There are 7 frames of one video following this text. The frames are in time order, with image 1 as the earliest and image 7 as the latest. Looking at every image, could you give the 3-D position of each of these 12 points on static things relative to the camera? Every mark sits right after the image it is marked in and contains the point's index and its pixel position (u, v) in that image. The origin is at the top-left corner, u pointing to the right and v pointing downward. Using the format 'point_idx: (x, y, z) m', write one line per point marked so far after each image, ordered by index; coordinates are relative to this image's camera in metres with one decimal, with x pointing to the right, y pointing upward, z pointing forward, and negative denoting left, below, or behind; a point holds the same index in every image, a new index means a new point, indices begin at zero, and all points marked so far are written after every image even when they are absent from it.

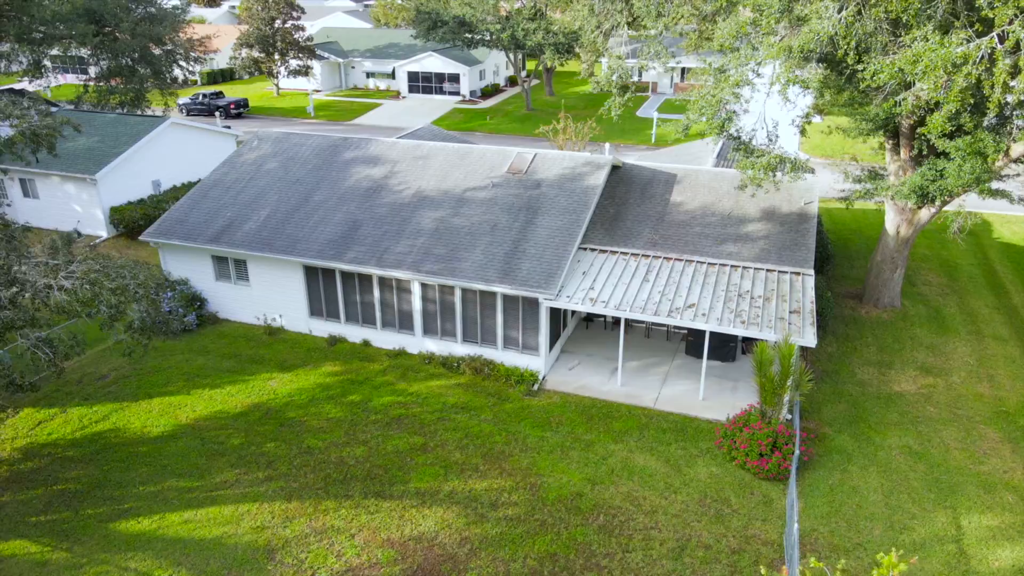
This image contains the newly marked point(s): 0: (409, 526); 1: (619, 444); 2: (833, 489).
0: (-1.7, -4.0, +12.3) m
1: (+2.1, -3.1, +14.6) m
2: (+5.8, -3.6, +13.3) m
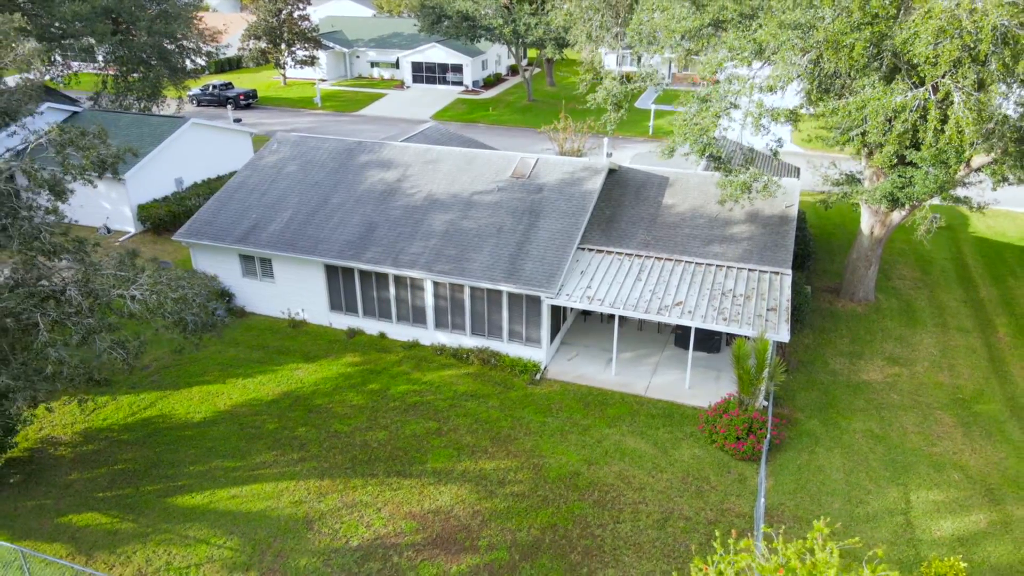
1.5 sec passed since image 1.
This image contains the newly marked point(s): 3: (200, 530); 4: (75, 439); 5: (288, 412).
0: (-1.6, -4.1, +14.1) m
1: (+2.3, -3.1, +16.4) m
2: (+5.9, -3.7, +15.1) m
3: (-5.6, -4.4, +13.4) m
4: (-9.4, -3.3, +15.9) m
5: (-5.2, -2.9, +17.1) m
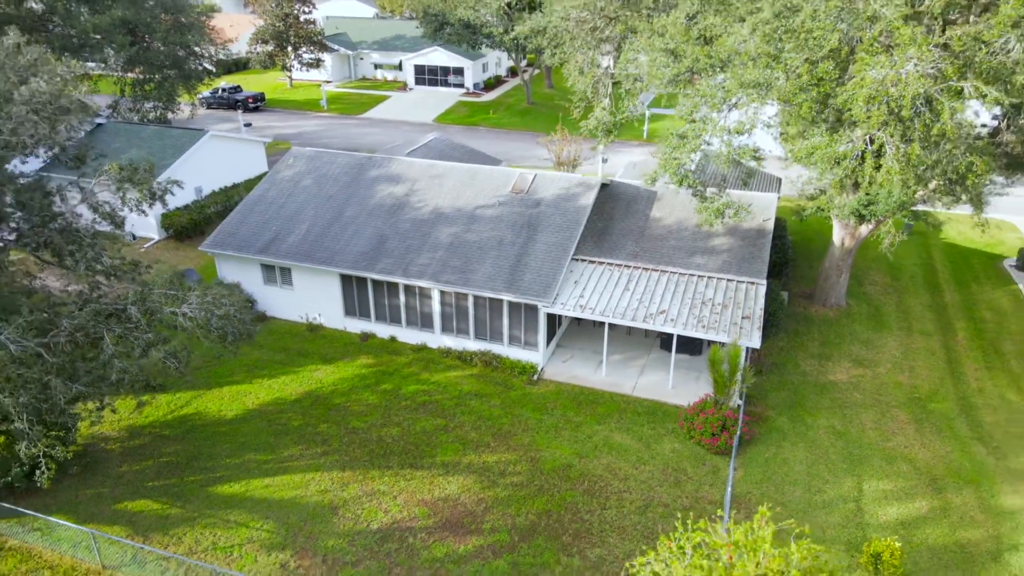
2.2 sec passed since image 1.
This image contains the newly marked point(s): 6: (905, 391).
0: (-1.6, -4.4, +16.1) m
1: (+2.2, -3.4, +18.3) m
2: (+5.9, -4.0, +17.0) m
3: (-5.7, -4.7, +15.3) m
4: (-9.4, -3.5, +17.8) m
5: (-5.2, -3.1, +19.0) m
6: (+10.6, -2.8, +19.9) m
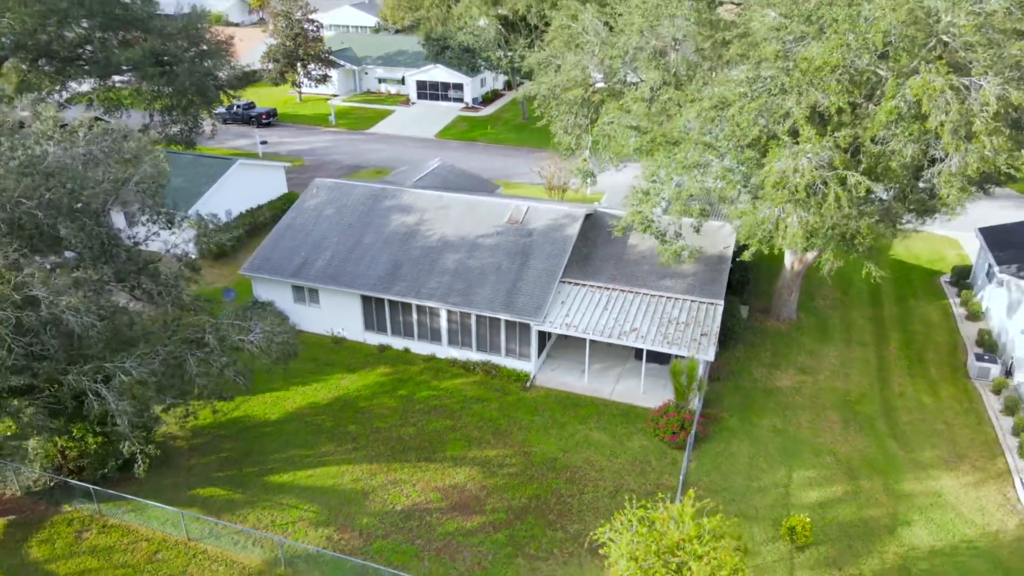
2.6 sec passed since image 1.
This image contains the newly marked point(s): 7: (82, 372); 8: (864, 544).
0: (-1.7, -5.1, +19.9) m
1: (+2.1, -4.1, +22.1) m
2: (+5.8, -4.7, +20.8) m
3: (-5.7, -5.5, +19.1) m
4: (-9.5, -4.3, +21.6) m
5: (-5.3, -3.9, +22.8) m
6: (+10.5, -3.4, +23.7) m
7: (-8.6, -1.7, +14.8) m
8: (+8.4, -6.1, +17.6) m
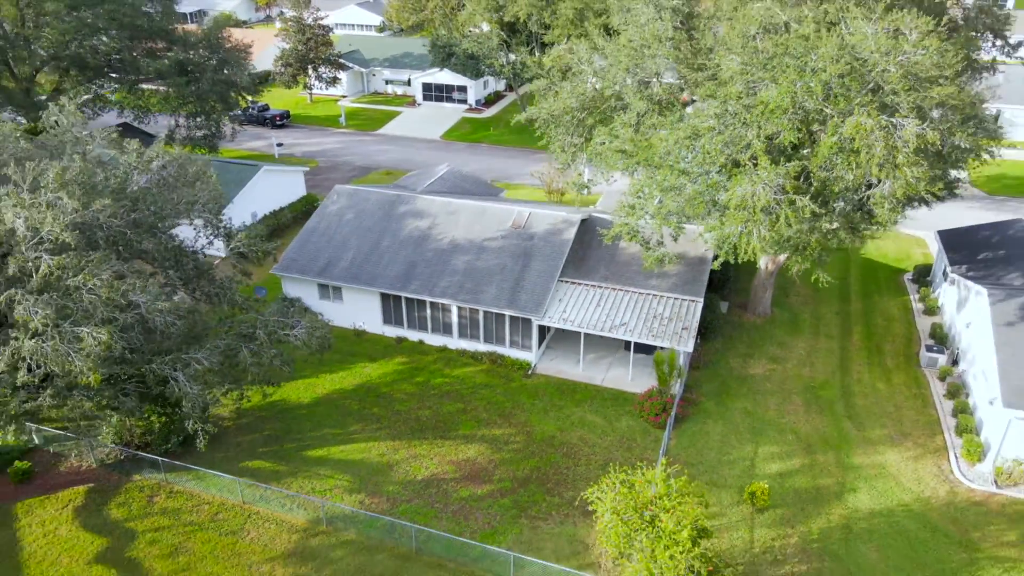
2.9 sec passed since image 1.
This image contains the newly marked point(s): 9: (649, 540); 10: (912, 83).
0: (-1.6, -5.2, +23.0) m
1: (+2.3, -4.1, +25.3) m
2: (+5.9, -4.7, +24.0) m
3: (-5.6, -5.5, +22.3) m
4: (-9.4, -4.3, +24.8) m
5: (-5.2, -3.8, +25.9) m
6: (+10.6, -3.4, +26.9) m
7: (-8.5, -1.8, +18.0) m
8: (+8.6, -6.2, +20.8) m
9: (+3.0, -5.4, +15.8) m
10: (+10.0, +5.1, +18.8) m
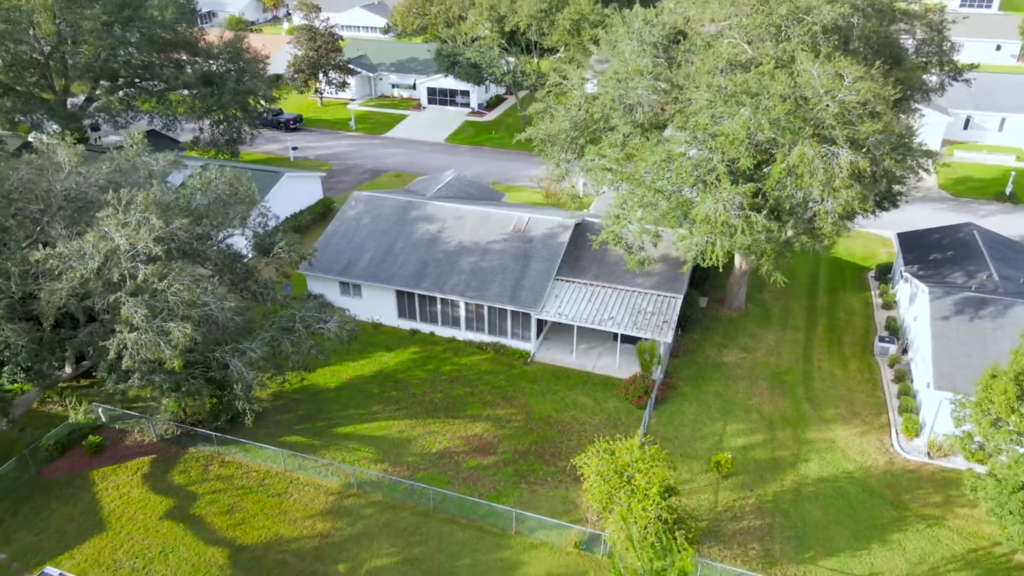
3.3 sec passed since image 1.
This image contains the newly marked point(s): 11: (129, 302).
0: (-1.5, -5.1, +26.7) m
1: (+2.3, -4.0, +28.9) m
2: (+6.0, -4.7, +27.6) m
3: (-5.6, -5.5, +25.9) m
4: (-9.4, -4.2, +28.4) m
5: (-5.1, -3.8, +29.5) m
6: (+10.7, -3.3, +30.5) m
7: (-8.4, -1.8, +21.5) m
8: (+8.6, -6.2, +24.5) m
9: (+3.0, -5.5, +19.5) m
10: (+10.1, +5.1, +22.3) m
11: (-9.5, -0.4, +18.4) m
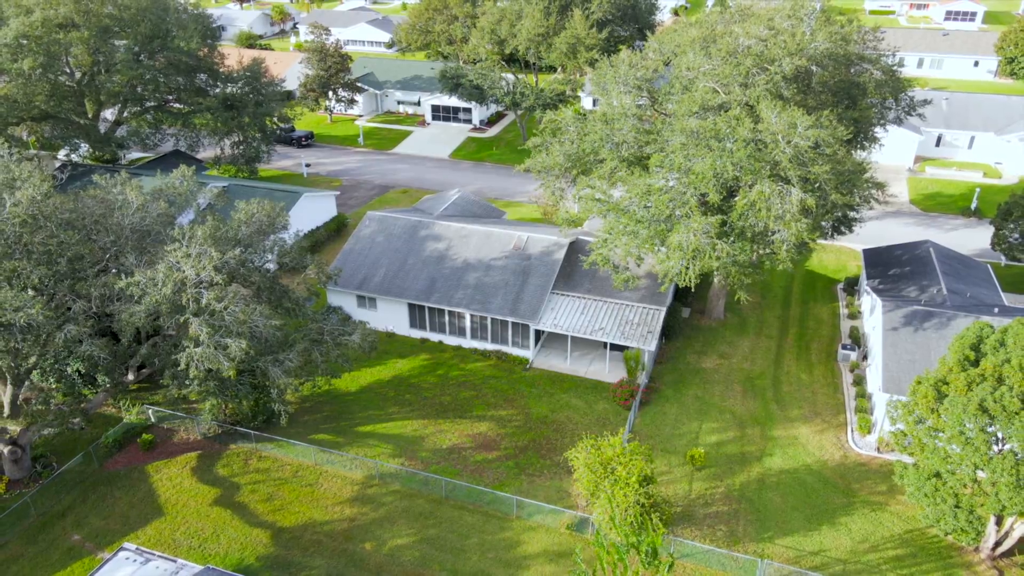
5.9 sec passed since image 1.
0: (-1.5, -5.8, +30.2) m
1: (+2.3, -4.7, +32.5) m
2: (+6.0, -5.3, +31.2) m
3: (-5.5, -6.1, +29.5) m
4: (-9.3, -4.9, +31.9) m
5: (-5.1, -4.4, +33.1) m
6: (+10.7, -3.9, +34.0) m
7: (-8.4, -2.5, +25.1) m
8: (+8.7, -6.8, +28.0) m
9: (+3.0, -6.1, +23.0) m
10: (+10.1, +4.5, +25.8) m
11: (-9.5, -1.0, +21.9) m
